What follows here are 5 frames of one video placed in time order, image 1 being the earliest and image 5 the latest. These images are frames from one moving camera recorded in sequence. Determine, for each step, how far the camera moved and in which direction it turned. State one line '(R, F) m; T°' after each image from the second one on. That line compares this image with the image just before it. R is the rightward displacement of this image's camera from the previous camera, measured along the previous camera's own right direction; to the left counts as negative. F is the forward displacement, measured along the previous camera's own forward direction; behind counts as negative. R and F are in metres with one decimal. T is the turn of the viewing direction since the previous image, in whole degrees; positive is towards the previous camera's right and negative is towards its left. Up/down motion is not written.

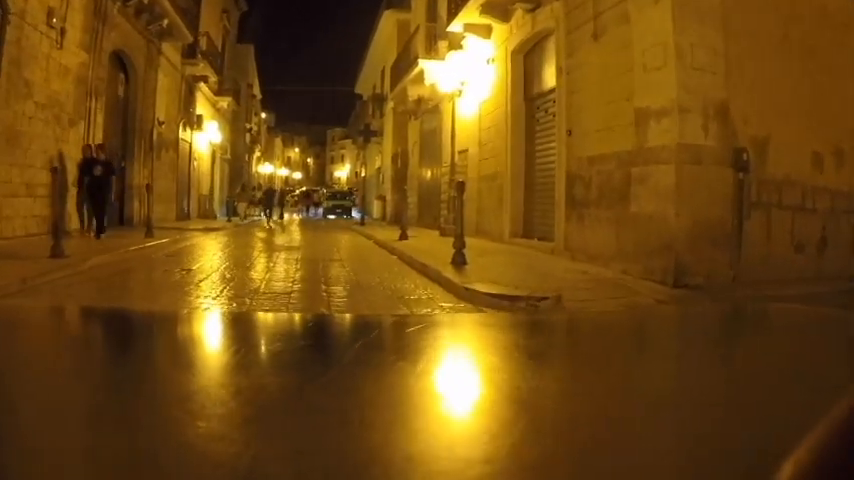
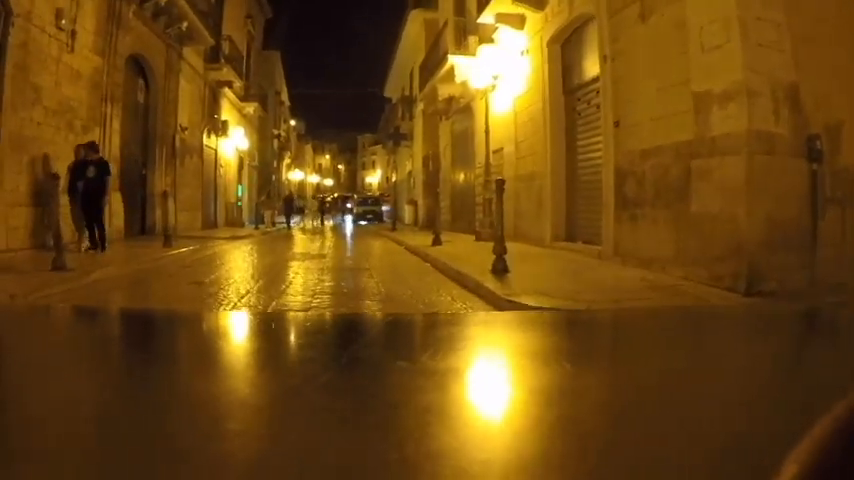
(0.0, +0.9) m; -3°
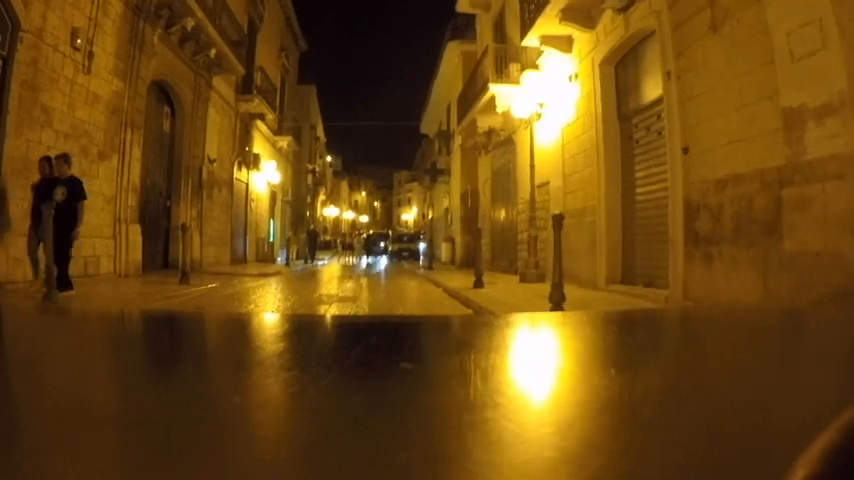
(0.0, +1.1) m; -3°
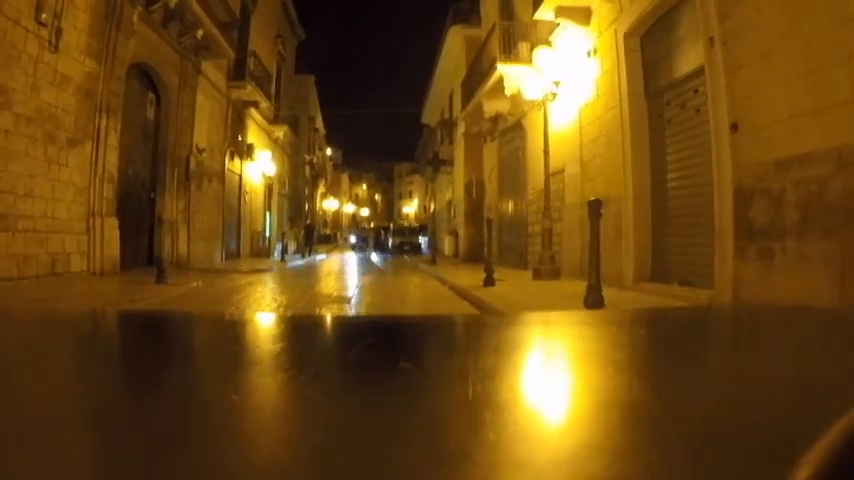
(-0.1, +1.1) m; 0°
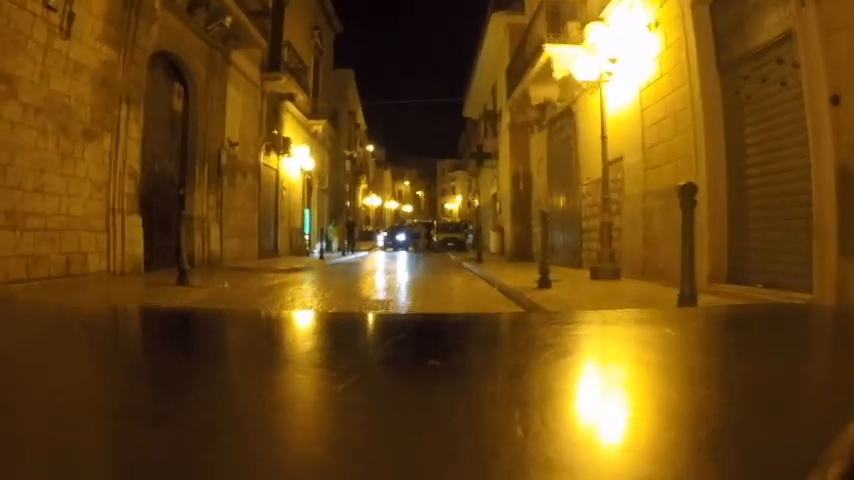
(+0.1, +1.0) m; -4°
